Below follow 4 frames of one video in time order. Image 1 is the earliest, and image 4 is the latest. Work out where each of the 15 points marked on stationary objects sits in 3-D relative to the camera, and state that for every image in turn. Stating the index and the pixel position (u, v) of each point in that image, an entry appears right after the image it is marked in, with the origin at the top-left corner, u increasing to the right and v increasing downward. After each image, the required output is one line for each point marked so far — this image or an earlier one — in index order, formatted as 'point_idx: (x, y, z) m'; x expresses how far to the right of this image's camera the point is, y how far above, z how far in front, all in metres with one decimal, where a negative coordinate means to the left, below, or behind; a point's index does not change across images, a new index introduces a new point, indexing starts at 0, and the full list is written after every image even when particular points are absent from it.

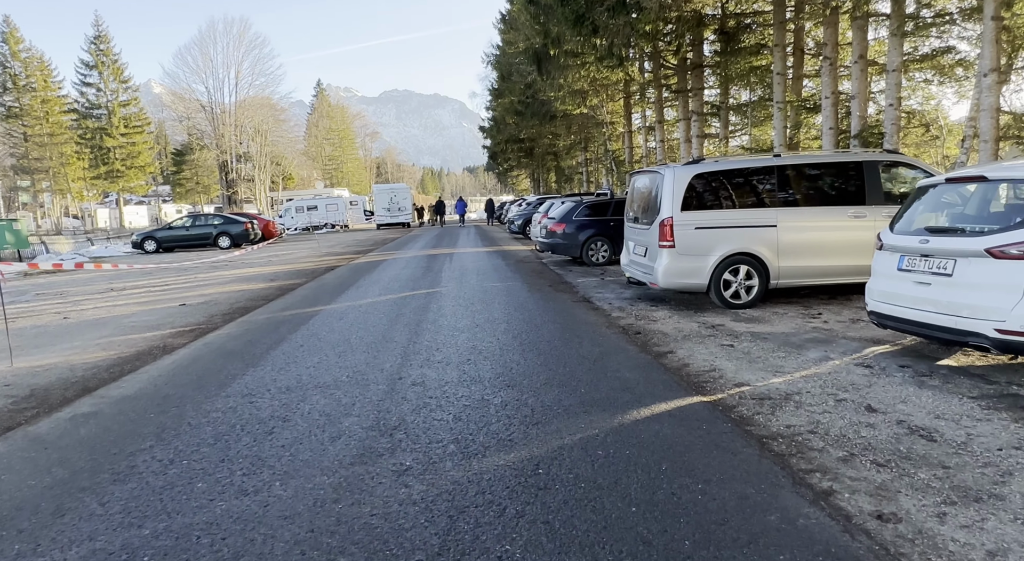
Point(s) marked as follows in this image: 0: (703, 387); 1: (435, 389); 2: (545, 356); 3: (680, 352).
0: (+1.6, -0.9, +5.1) m
1: (-0.6, -0.9, +5.2) m
2: (+0.3, -0.8, +6.1) m
3: (+1.7, -0.7, +6.3) m
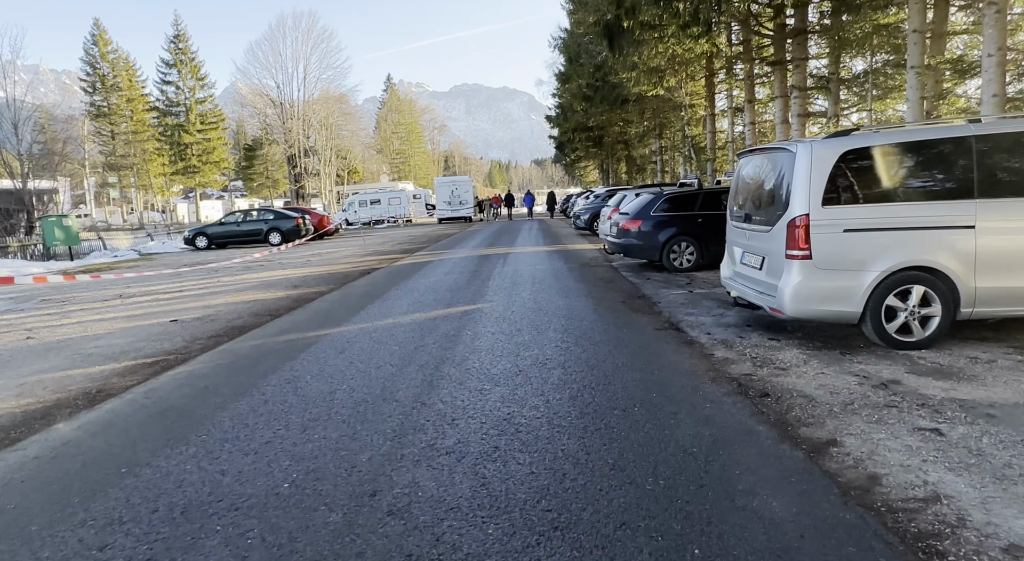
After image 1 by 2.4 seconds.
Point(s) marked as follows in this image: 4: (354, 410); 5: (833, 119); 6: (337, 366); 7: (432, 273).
0: (+1.8, -1.1, +2.6) m
1: (-0.4, -1.1, +2.9) m
2: (+0.6, -1.0, +3.7) m
3: (+2.0, -1.0, +3.8) m
4: (-1.1, -0.9, +4.5) m
5: (+9.0, +4.5, +17.7) m
6: (-1.6, -0.8, +5.8) m
7: (-1.6, +0.1, +12.7) m
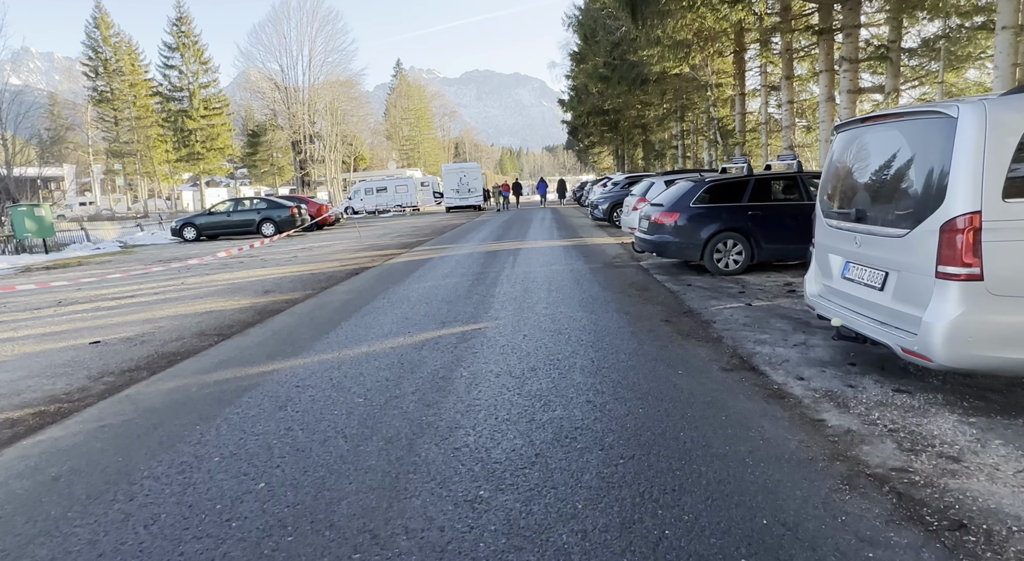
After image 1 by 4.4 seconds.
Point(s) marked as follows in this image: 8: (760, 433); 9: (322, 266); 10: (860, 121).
0: (+1.8, -1.4, +0.7) m
1: (-0.4, -1.4, +1.0) m
2: (+0.7, -1.2, +1.8) m
3: (+2.1, -1.2, +1.8) m
4: (-1.1, -1.1, +2.7) m
5: (+9.3, +4.6, +15.5) m
6: (-1.6, -1.0, +4.0) m
7: (-1.4, +0.1, +10.8) m
8: (+1.5, -0.9, +3.8) m
9: (-4.0, +0.3, +13.2) m
10: (+2.8, +1.3, +5.1) m
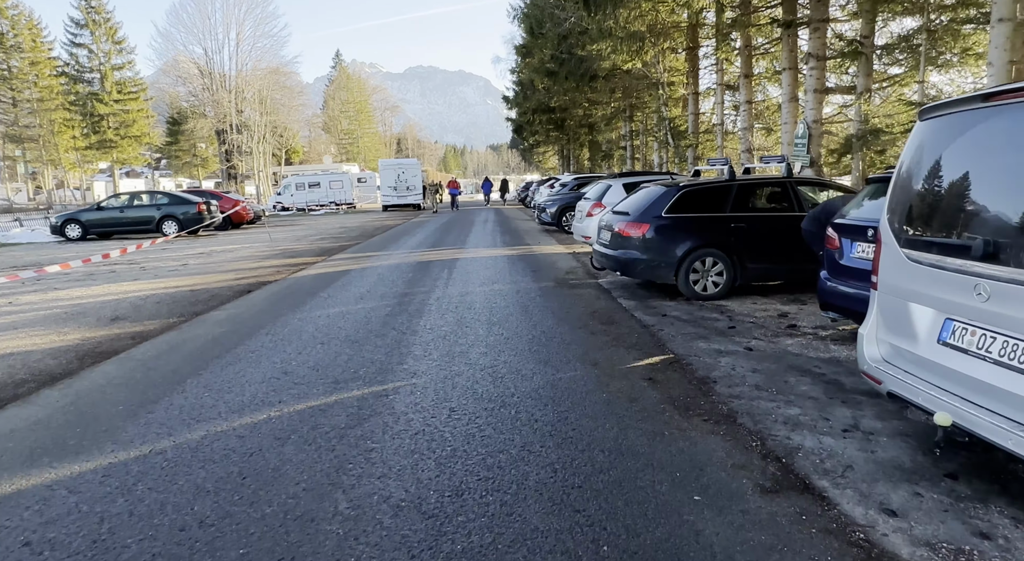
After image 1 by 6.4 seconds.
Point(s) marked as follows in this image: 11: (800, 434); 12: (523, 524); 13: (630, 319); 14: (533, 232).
0: (+1.7, -1.7, -1.2) m
1: (-0.5, -1.7, -1.1) m
2: (+0.5, -1.6, -0.2) m
3: (+1.9, -1.6, 0.0) m
4: (-1.3, -1.5, +0.5) m
5: (+8.0, +4.2, +14.2) m
6: (-1.9, -1.3, +1.8) m
7: (-2.4, -0.2, +8.6) m
8: (+1.2, -1.3, +1.9) m
9: (-5.2, +0.1, +10.8) m
10: (+2.4, +0.9, +3.3) m
11: (+1.8, -0.9, +3.9) m
12: (+0.1, -1.1, +2.9) m
13: (+1.4, -0.4, +7.1) m
14: (+0.6, +1.5, +19.0) m
